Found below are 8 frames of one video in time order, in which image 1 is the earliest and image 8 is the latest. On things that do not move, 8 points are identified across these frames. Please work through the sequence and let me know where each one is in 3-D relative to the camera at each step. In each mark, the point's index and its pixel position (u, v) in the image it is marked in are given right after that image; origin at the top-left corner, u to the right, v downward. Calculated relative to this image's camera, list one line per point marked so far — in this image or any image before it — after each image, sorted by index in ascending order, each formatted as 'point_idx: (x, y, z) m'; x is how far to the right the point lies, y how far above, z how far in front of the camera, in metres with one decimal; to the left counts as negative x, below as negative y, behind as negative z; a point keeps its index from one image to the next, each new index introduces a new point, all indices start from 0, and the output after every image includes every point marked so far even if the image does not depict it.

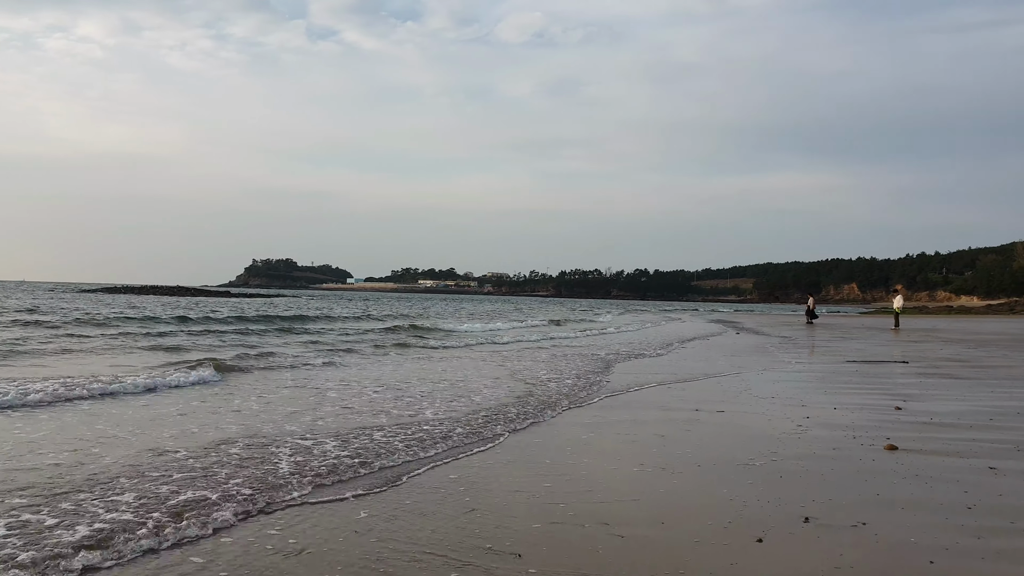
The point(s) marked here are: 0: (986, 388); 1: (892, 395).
0: (+7.6, -1.6, +10.4) m
1: (+5.7, -1.6, +9.7) m
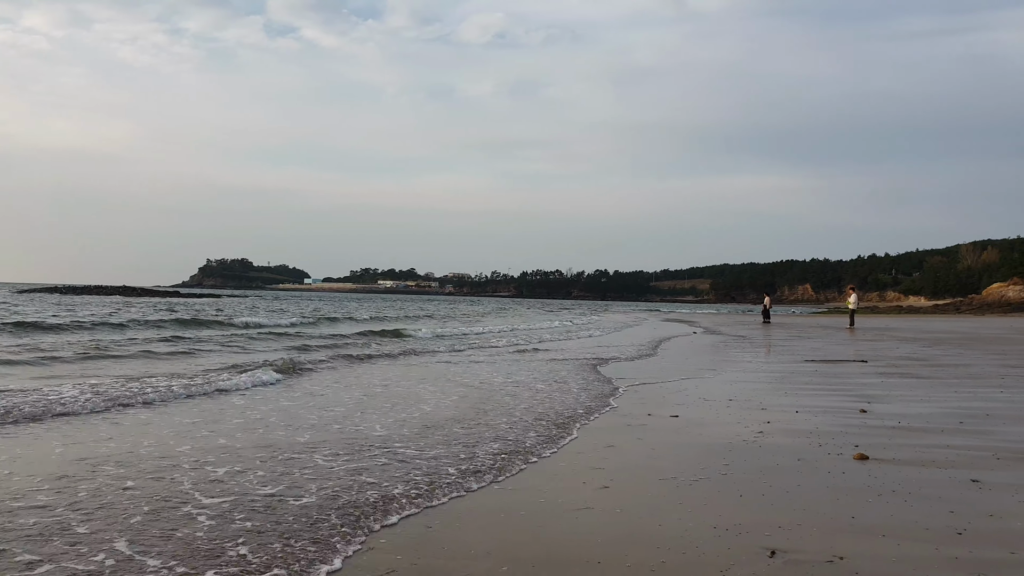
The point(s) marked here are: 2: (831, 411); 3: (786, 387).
0: (+6.7, -1.6, +10.0) m
1: (+4.8, -1.5, +9.1) m
2: (+3.9, -1.5, +7.9) m
3: (+4.2, -1.5, +10.0) m
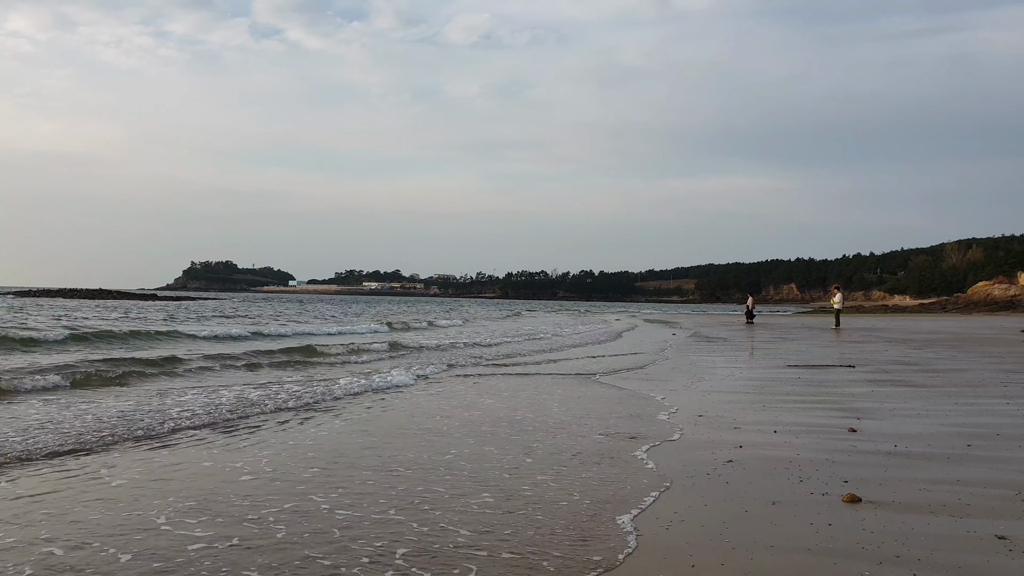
0: (+5.9, -1.5, +8.9) m
1: (+4.0, -1.5, +8.0) m
2: (+3.1, -1.5, +6.7) m
3: (+3.4, -1.5, +8.8) m
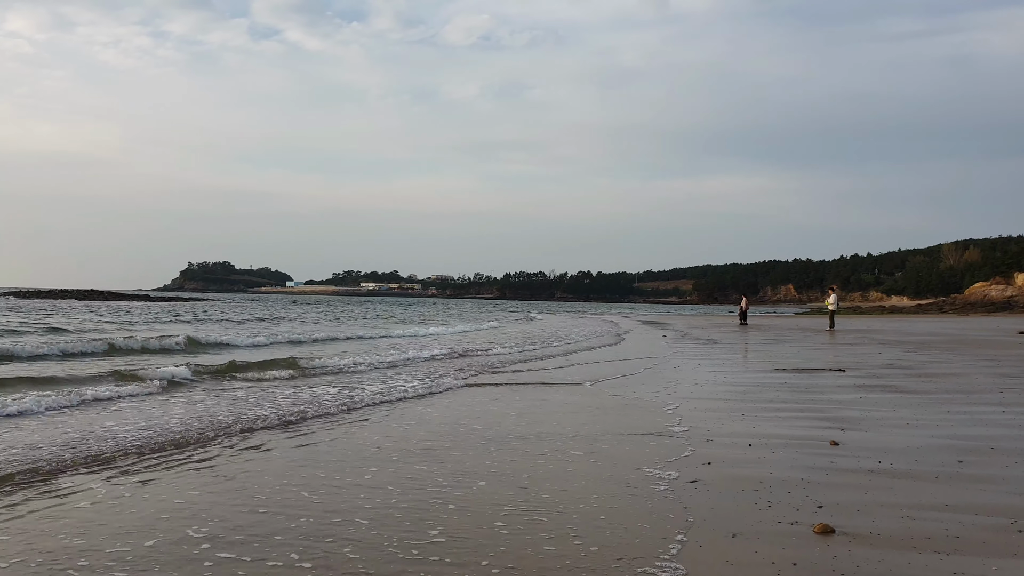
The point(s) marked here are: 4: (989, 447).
0: (+5.4, -1.5, +8.3) m
1: (+3.6, -1.5, +7.4) m
2: (+2.7, -1.5, +6.2) m
3: (+3.0, -1.5, +8.2) m
4: (+4.4, -1.5, +6.0) m
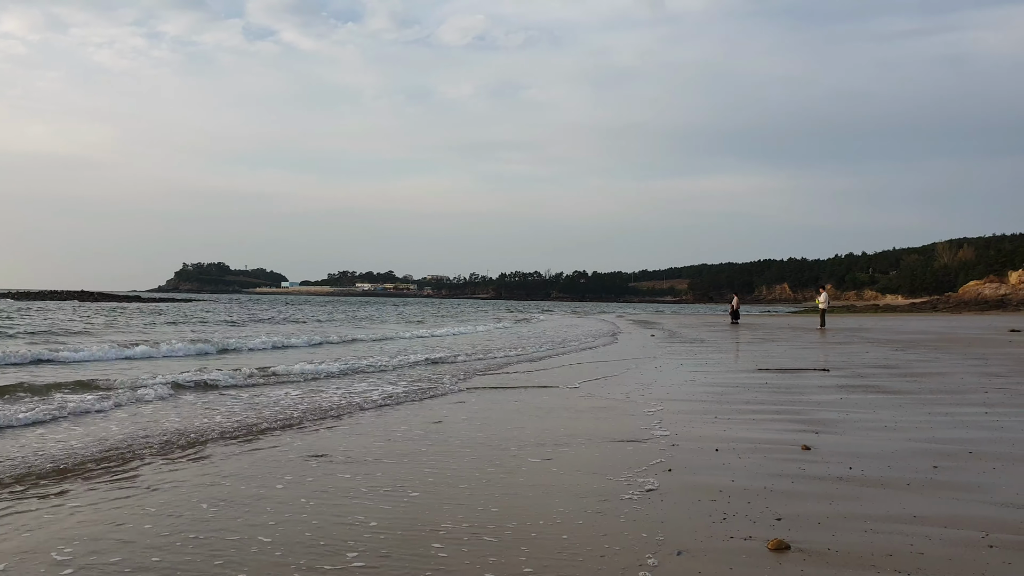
0: (+5.0, -1.5, +8.0) m
1: (+3.2, -1.5, +7.1) m
2: (+2.3, -1.5, +5.9) m
3: (+2.5, -1.5, +7.9) m
4: (+4.0, -1.4, +5.7) m
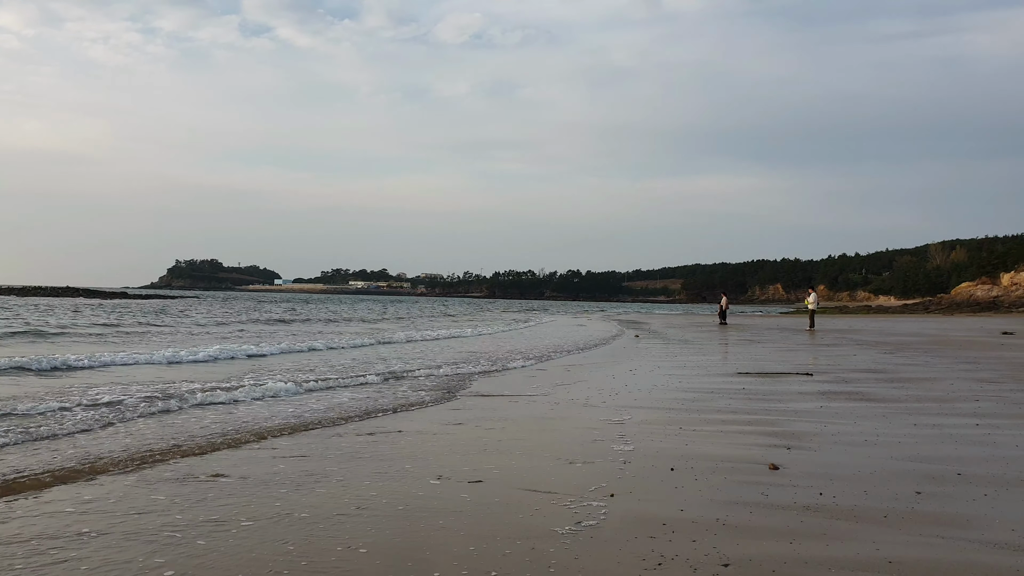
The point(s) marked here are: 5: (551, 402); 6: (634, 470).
0: (+4.4, -1.5, +7.3) m
1: (+2.6, -1.5, +6.4) m
2: (+1.7, -1.4, +5.2) m
3: (+1.9, -1.5, +7.2) m
4: (+3.4, -1.4, +5.0) m
5: (+0.5, -1.5, +8.2) m
6: (+1.0, -1.4, +5.0) m
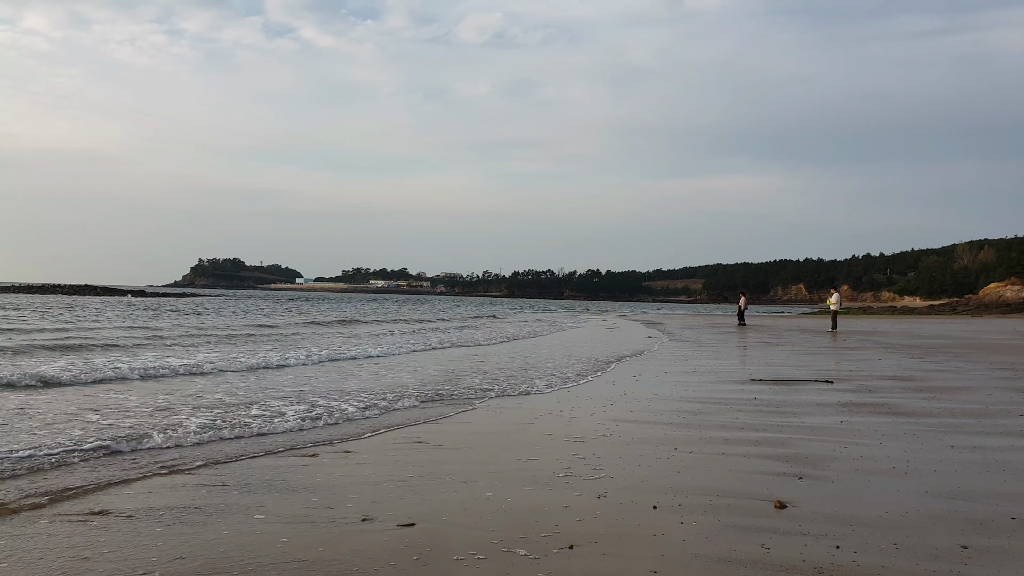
0: (+4.1, -1.5, +6.3) m
1: (+2.3, -1.4, +5.4) m
2: (+1.3, -1.4, +4.2) m
3: (+1.7, -1.5, +6.3) m
4: (+3.1, -1.4, +4.0) m
5: (+0.2, -1.5, +7.3) m
6: (+0.6, -1.4, +4.1) m
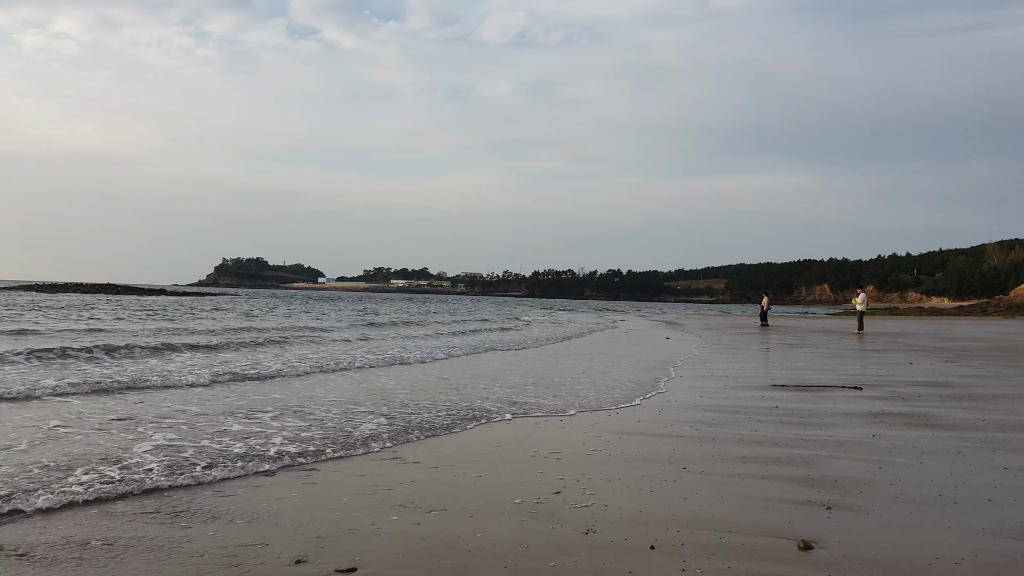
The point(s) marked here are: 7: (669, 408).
0: (+4.0, -1.5, +5.5) m
1: (+2.1, -1.4, +4.7) m
2: (+1.2, -1.4, +3.5) m
3: (+1.6, -1.4, +5.6) m
4: (+2.9, -1.4, +3.2) m
5: (+0.2, -1.4, +6.6) m
6: (+0.4, -1.4, +3.4) m
7: (+2.0, -1.5, +8.2) m
